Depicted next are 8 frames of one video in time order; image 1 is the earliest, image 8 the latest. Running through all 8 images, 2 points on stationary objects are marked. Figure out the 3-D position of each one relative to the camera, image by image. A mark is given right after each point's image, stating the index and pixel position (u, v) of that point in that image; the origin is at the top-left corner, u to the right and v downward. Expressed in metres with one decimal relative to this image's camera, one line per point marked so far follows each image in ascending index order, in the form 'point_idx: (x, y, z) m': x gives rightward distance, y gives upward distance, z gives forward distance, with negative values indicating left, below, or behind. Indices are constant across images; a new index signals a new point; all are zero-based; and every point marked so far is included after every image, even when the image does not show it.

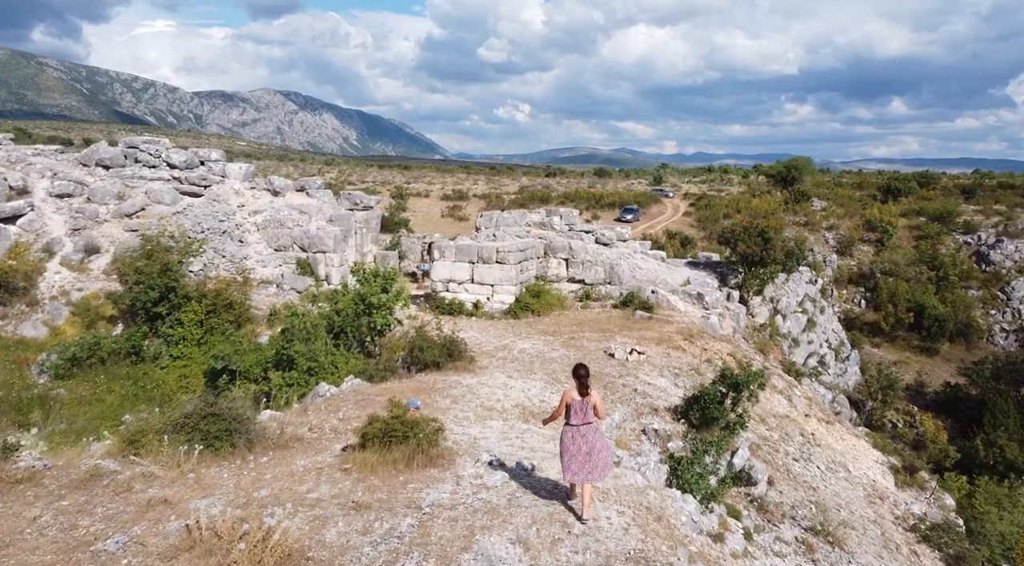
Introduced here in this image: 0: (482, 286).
0: (-0.7, -0.1, +16.6) m
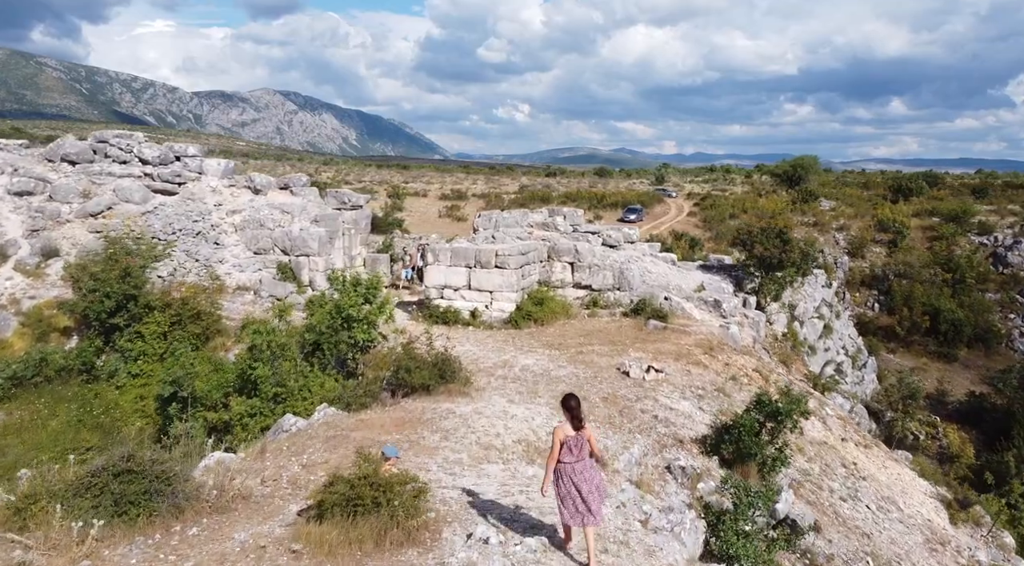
0: (-0.7, -0.2, +15.2) m
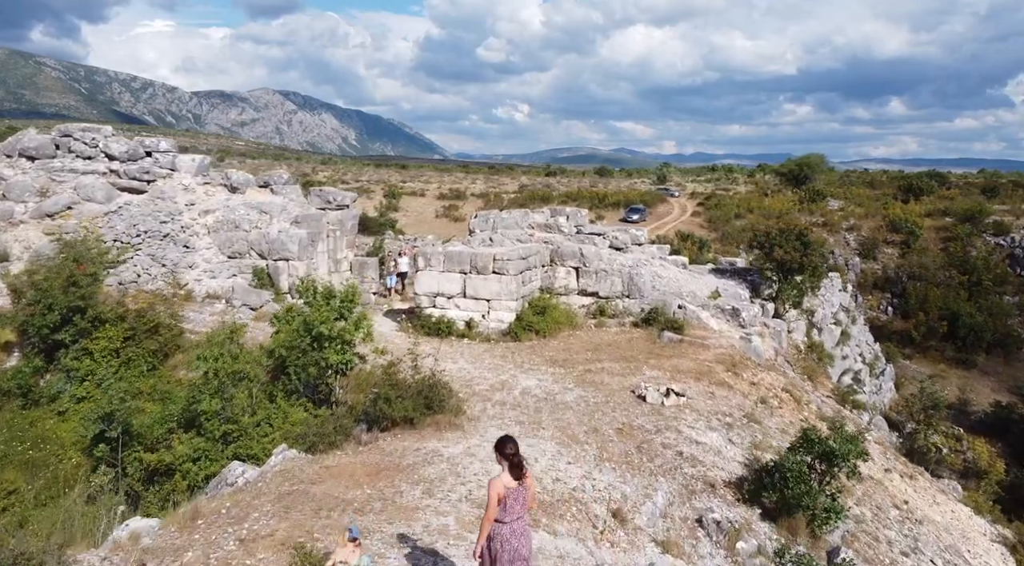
0: (-0.7, -0.3, +13.8) m
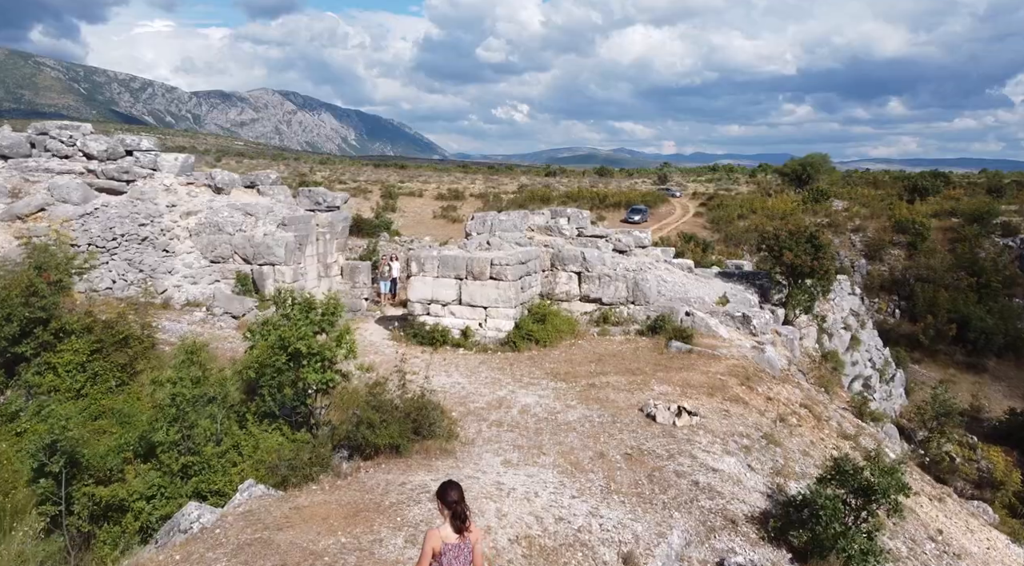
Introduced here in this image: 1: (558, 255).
0: (-0.7, -0.5, +13.0) m
1: (+0.9, +0.5, +14.2) m
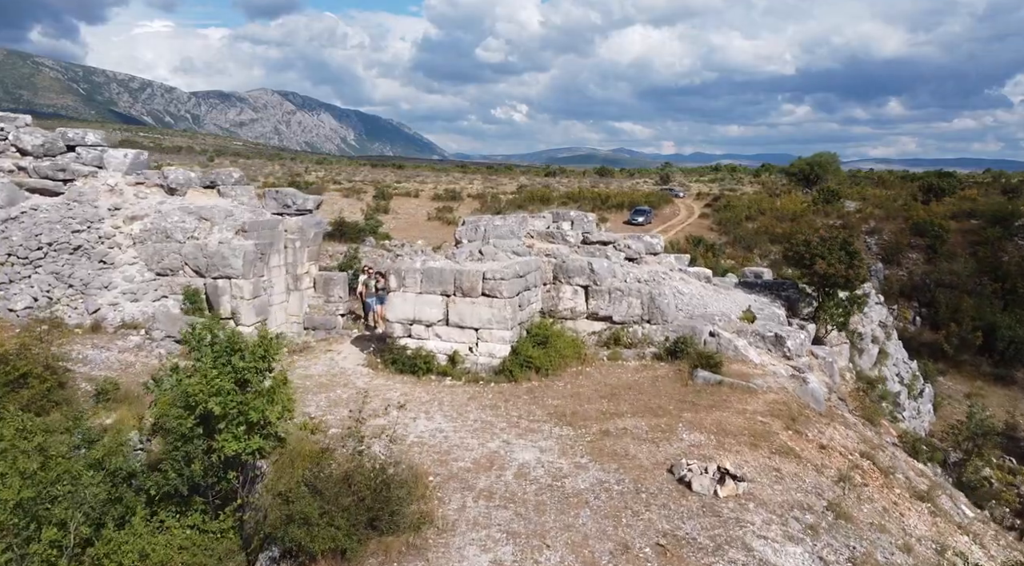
0: (-0.8, -0.7, +11.1) m
1: (+0.9, +0.3, +12.3) m
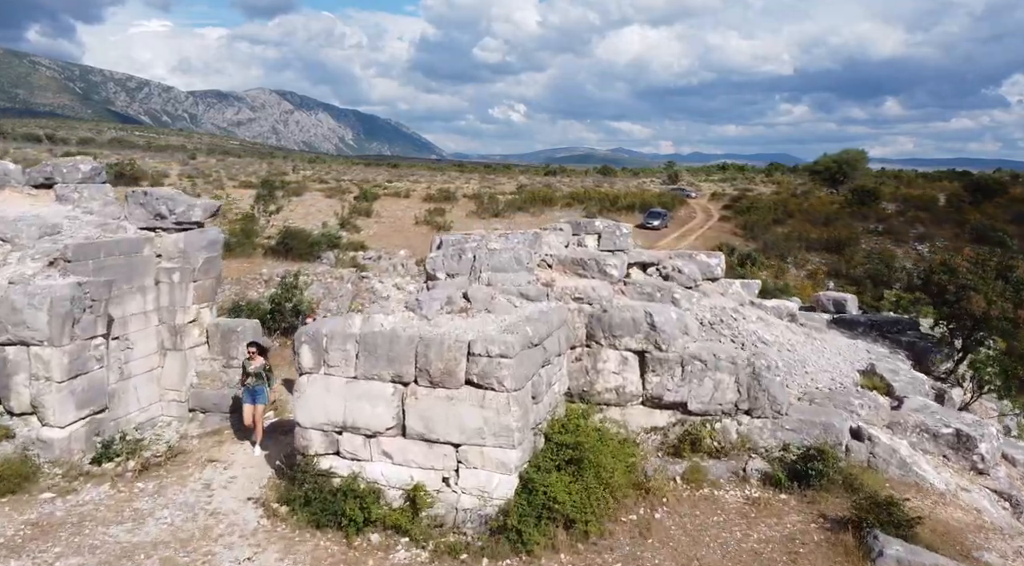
0: (-0.7, -1.4, +6.1) m
1: (+0.9, -0.4, +7.3) m
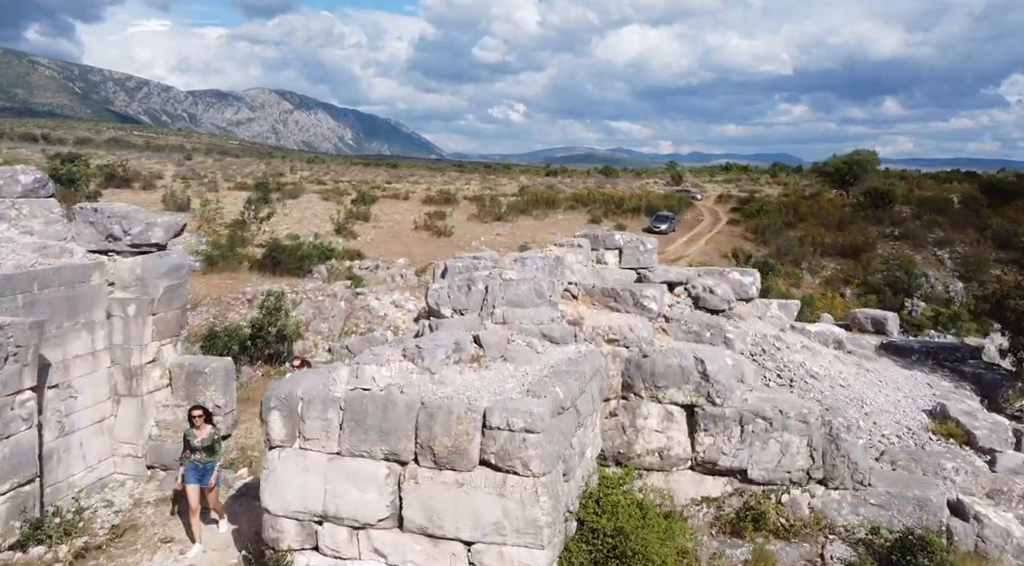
0: (-0.5, -1.7, +4.8) m
1: (+1.1, -0.7, +6.0) m
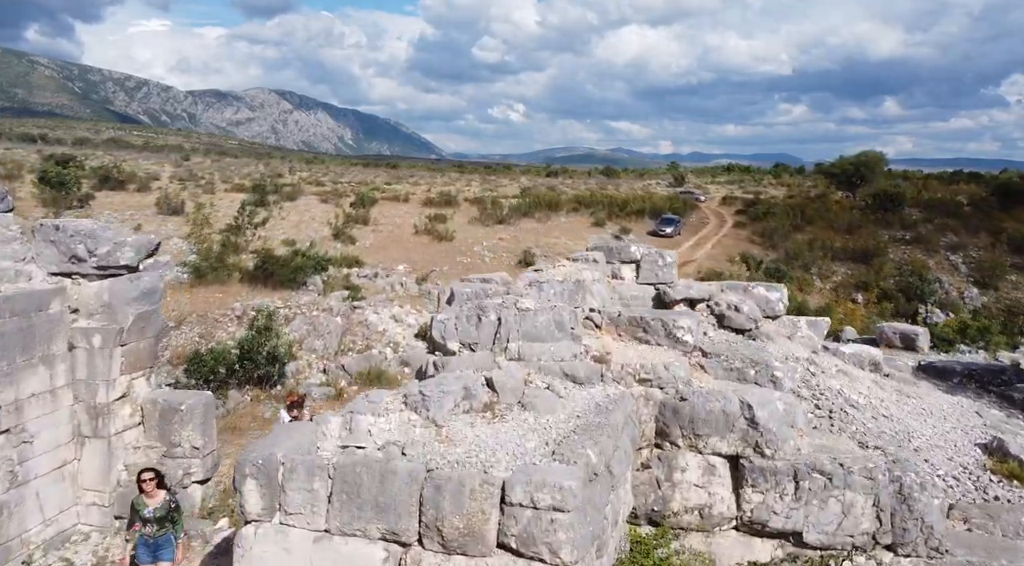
0: (-0.4, -2.0, +3.9) m
1: (+1.3, -1.0, +5.2) m
